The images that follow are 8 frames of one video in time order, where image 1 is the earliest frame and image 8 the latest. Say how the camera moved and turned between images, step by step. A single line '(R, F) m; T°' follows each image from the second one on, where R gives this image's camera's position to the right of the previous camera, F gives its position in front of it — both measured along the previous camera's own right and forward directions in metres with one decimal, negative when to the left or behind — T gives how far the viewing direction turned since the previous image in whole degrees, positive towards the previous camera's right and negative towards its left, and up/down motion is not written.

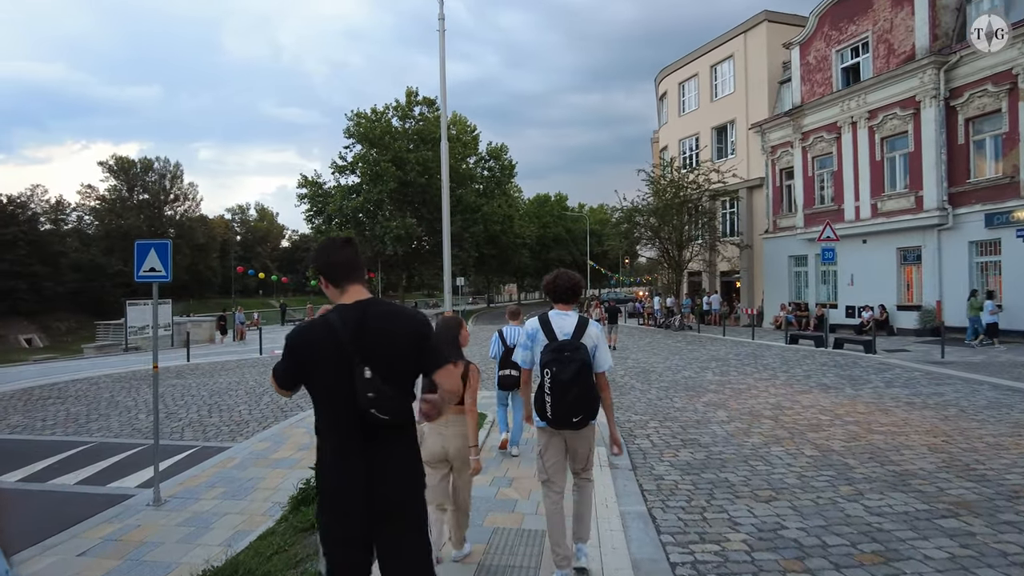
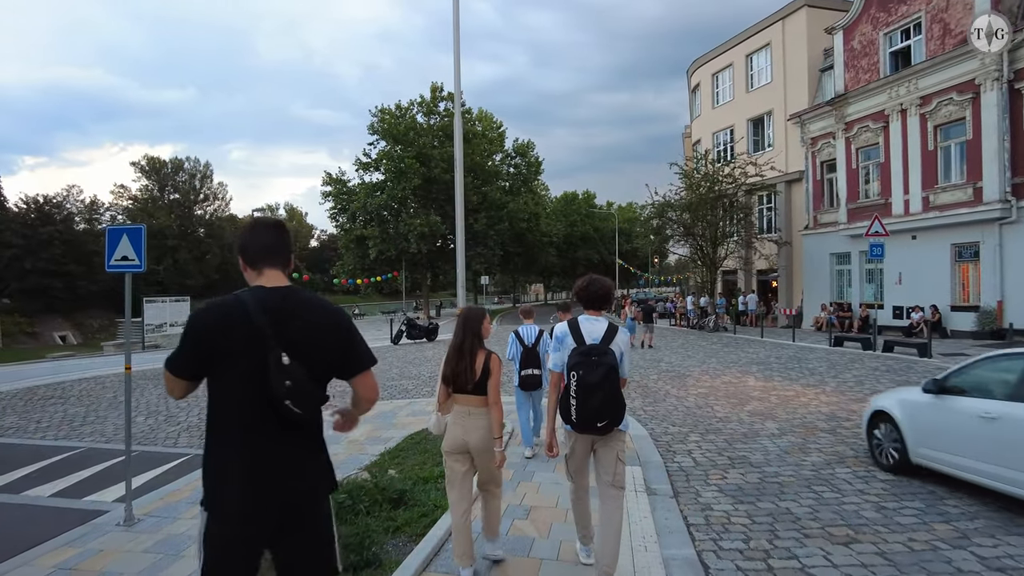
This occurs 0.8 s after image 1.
(+0.1, +1.0) m; -2°
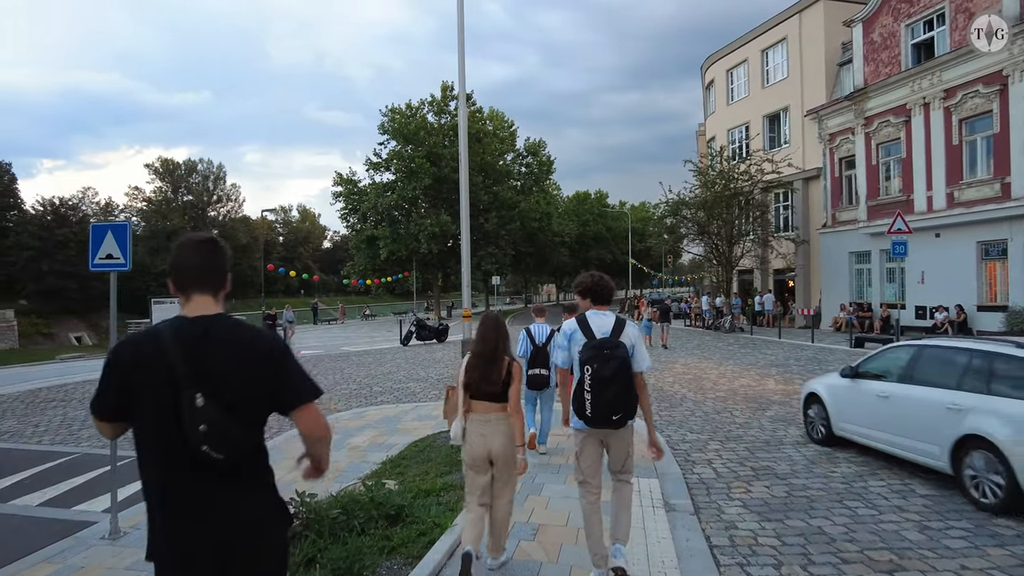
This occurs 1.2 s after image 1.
(0.0, +0.4) m; -1°
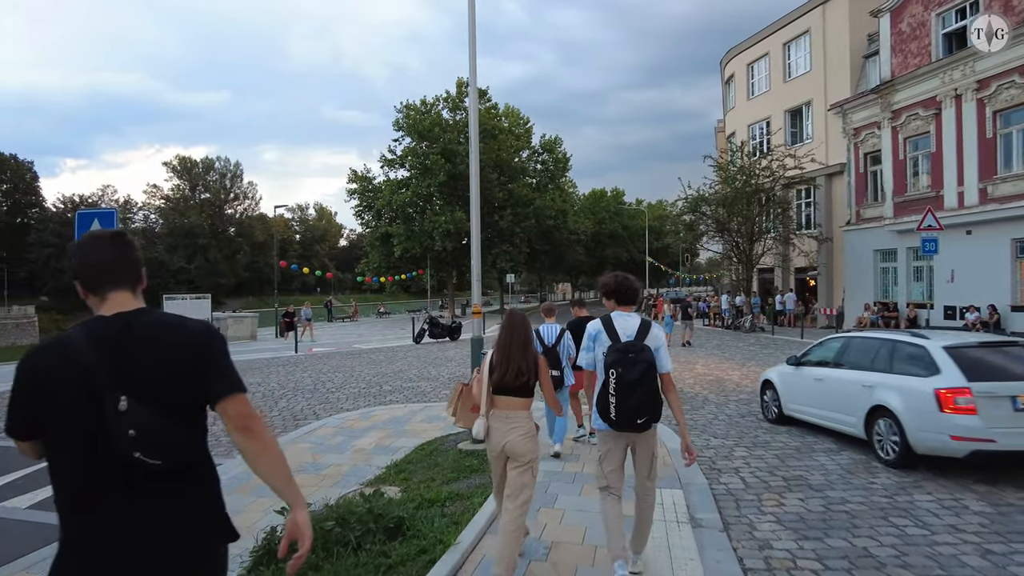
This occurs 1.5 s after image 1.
(0.0, +0.5) m; -1°
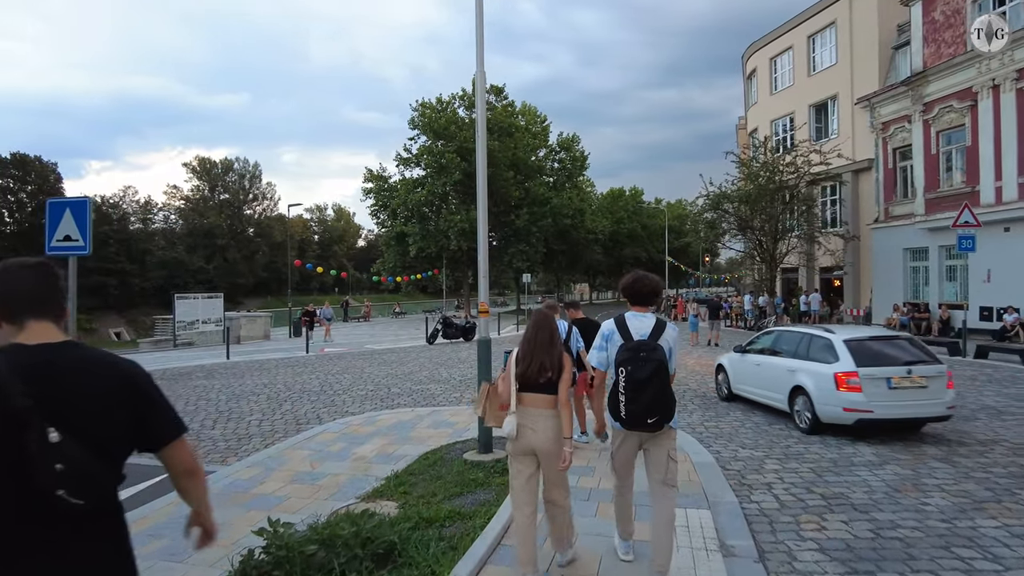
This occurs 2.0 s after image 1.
(+0.1, +0.6) m; -2°
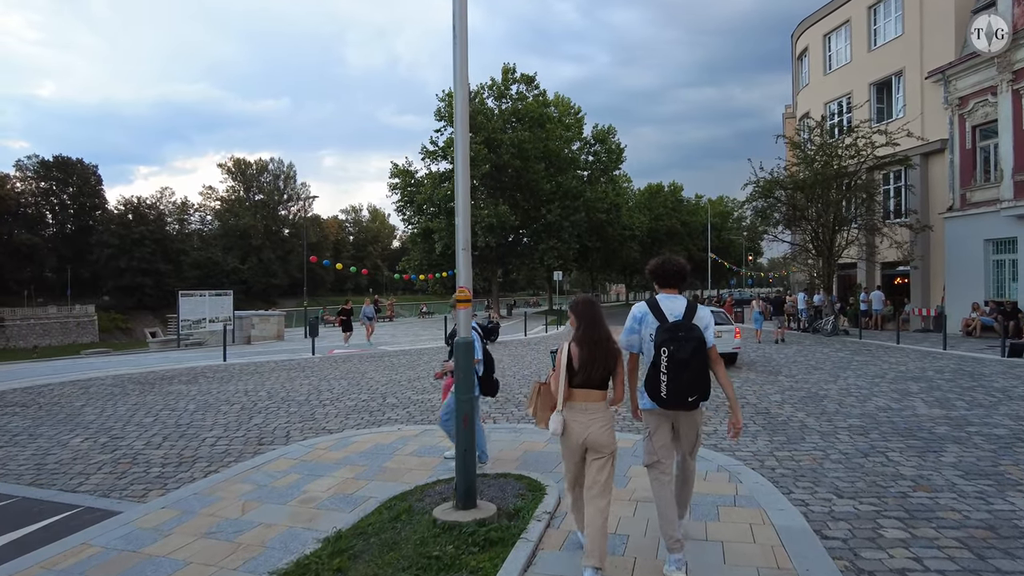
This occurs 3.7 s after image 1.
(+0.3, +2.1) m; -3°
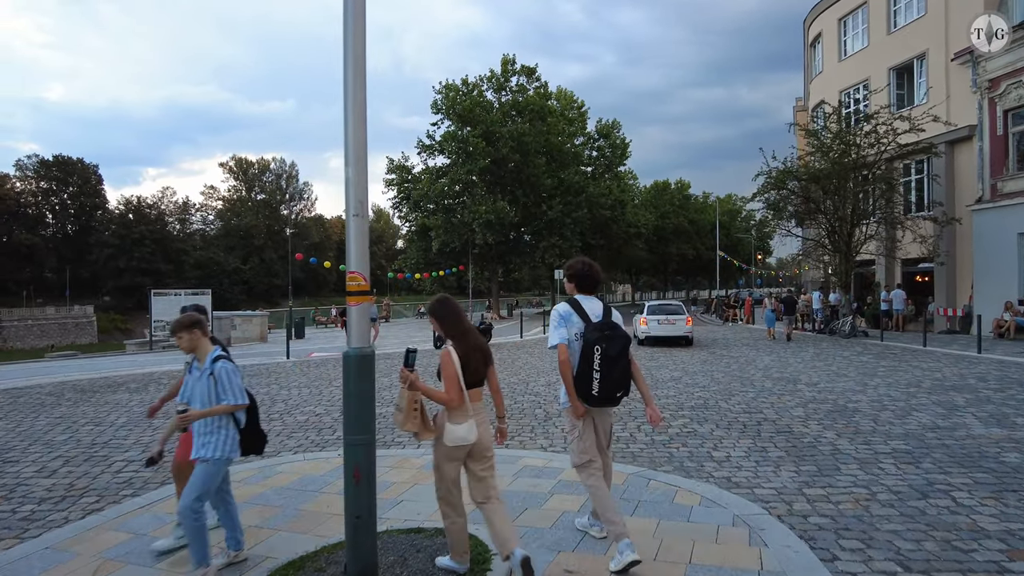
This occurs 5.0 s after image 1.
(+0.4, +1.5) m; -1°
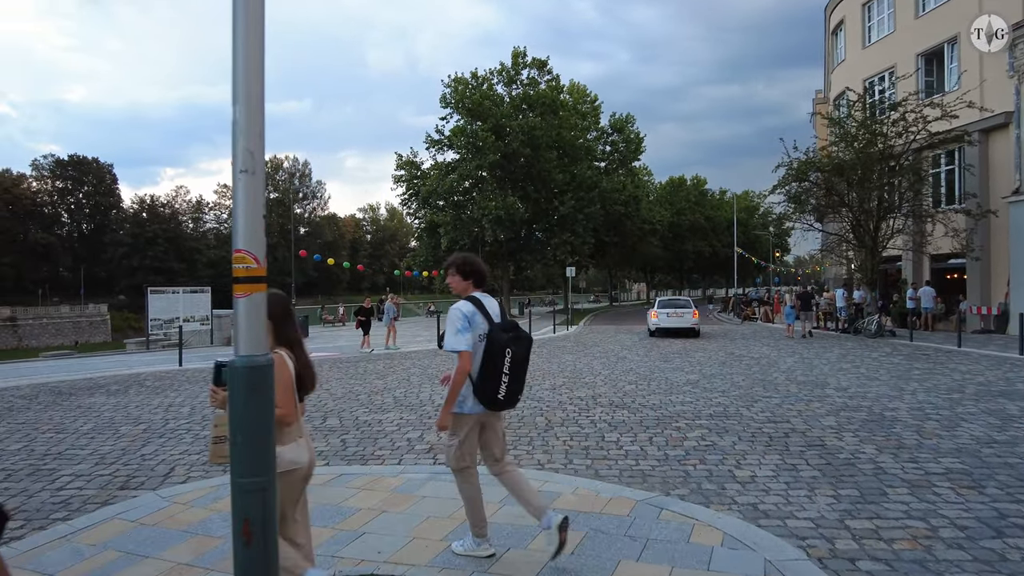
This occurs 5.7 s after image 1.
(+0.2, +0.9) m; -1°
